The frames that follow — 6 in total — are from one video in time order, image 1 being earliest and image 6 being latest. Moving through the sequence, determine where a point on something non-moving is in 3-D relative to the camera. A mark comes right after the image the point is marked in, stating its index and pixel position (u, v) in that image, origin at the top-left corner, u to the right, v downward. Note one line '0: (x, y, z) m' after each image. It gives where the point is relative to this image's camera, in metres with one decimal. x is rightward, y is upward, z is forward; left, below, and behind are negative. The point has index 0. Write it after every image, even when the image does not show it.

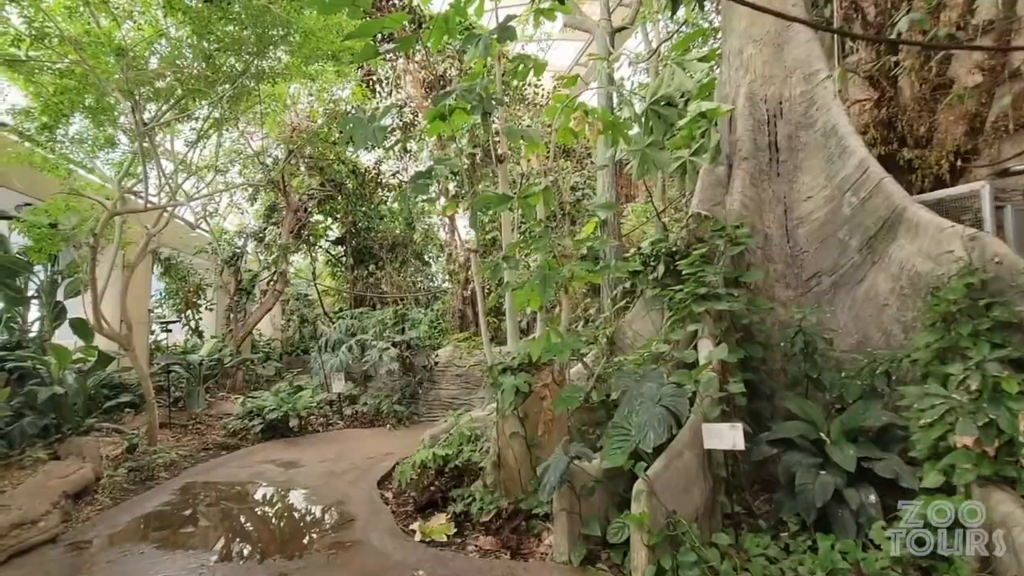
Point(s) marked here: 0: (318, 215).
0: (-3.6, +1.2, +9.6) m
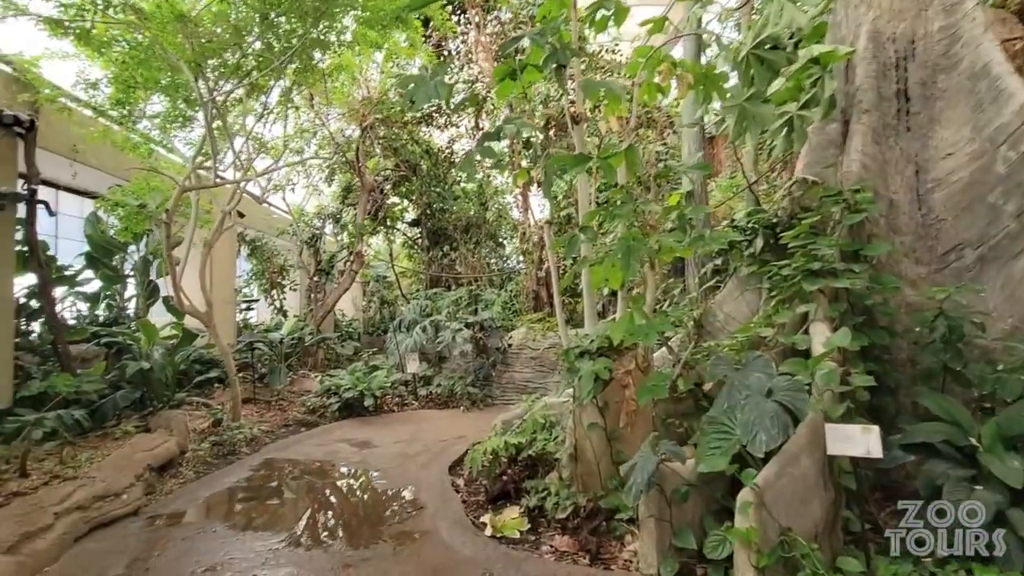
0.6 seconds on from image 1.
0: (-2.3, +1.5, +9.7) m
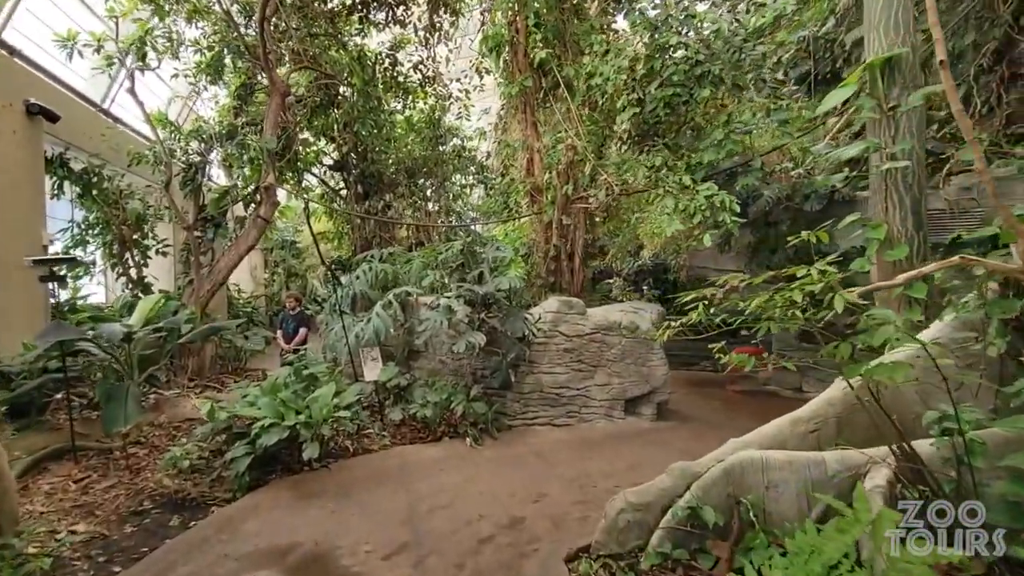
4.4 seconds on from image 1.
0: (-2.6, +2.0, +6.7) m
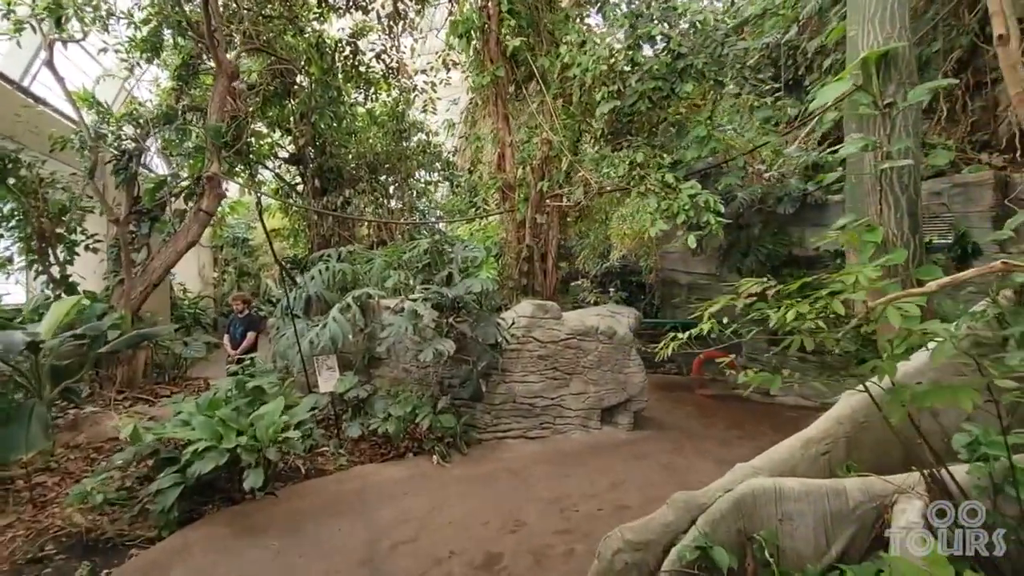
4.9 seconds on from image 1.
0: (-3.0, +2.0, +6.2) m
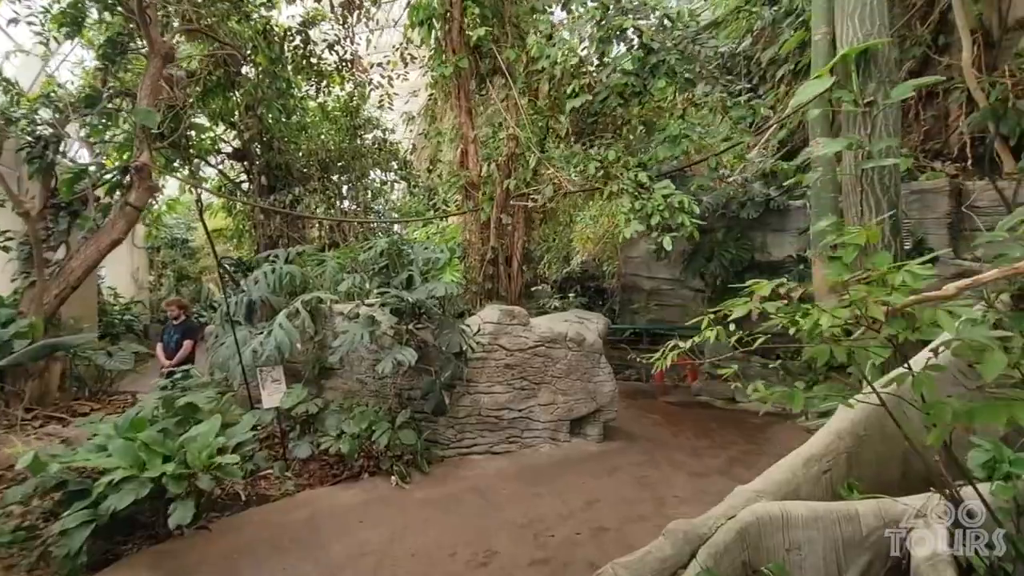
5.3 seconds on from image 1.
0: (-3.4, +1.9, +5.7) m
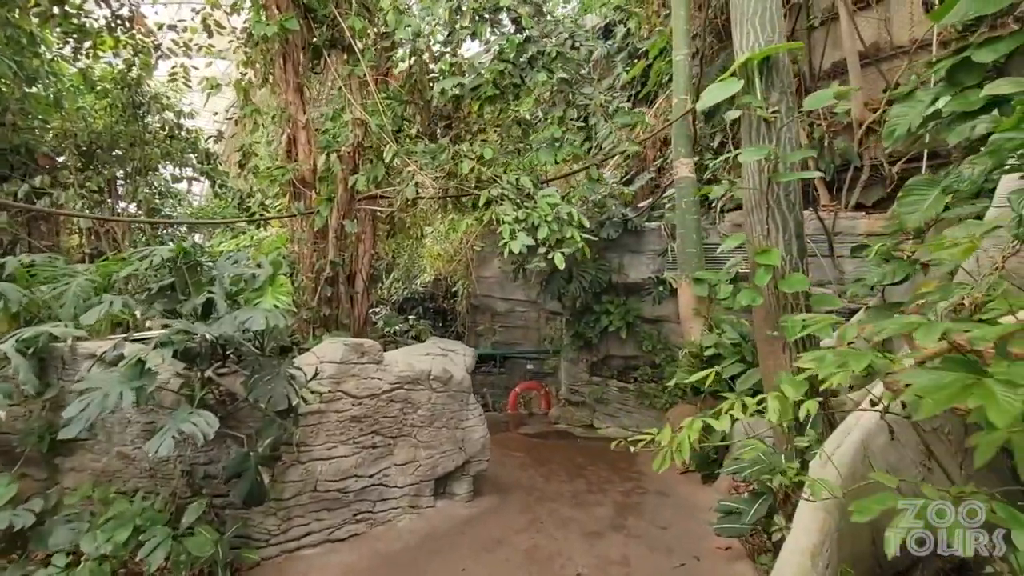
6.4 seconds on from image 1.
0: (-4.7, +1.7, +3.7) m
